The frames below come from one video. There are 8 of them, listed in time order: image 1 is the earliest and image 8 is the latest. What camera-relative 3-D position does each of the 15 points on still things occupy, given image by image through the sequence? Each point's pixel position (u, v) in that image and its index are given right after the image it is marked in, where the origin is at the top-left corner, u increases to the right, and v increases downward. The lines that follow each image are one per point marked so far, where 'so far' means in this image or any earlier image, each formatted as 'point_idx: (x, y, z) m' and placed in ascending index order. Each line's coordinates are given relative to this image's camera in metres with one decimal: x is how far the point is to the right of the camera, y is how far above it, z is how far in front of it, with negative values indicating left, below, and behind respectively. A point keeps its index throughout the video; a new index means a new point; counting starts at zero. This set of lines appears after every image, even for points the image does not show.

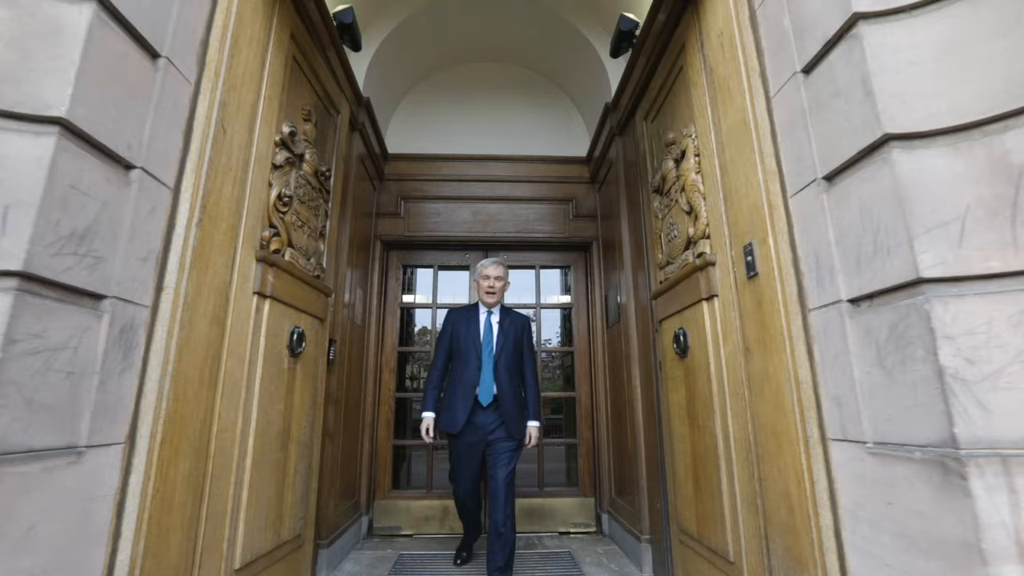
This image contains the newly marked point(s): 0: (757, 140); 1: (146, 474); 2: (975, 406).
0: (+0.8, +0.5, +1.5) m
1: (-0.9, -0.5, +1.2) m
2: (+0.9, -0.2, +0.9) m
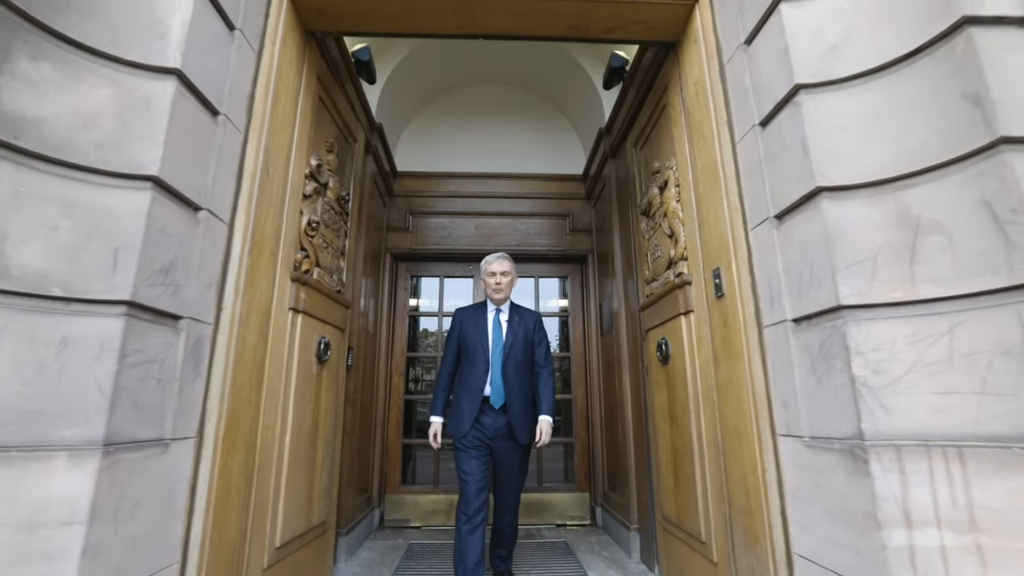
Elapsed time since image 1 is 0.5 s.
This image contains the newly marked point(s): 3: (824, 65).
0: (+0.8, +0.4, +1.8) m
1: (-0.9, -0.5, +1.4) m
2: (+0.9, -0.3, +1.1) m
3: (+0.9, +0.7, +1.4) m
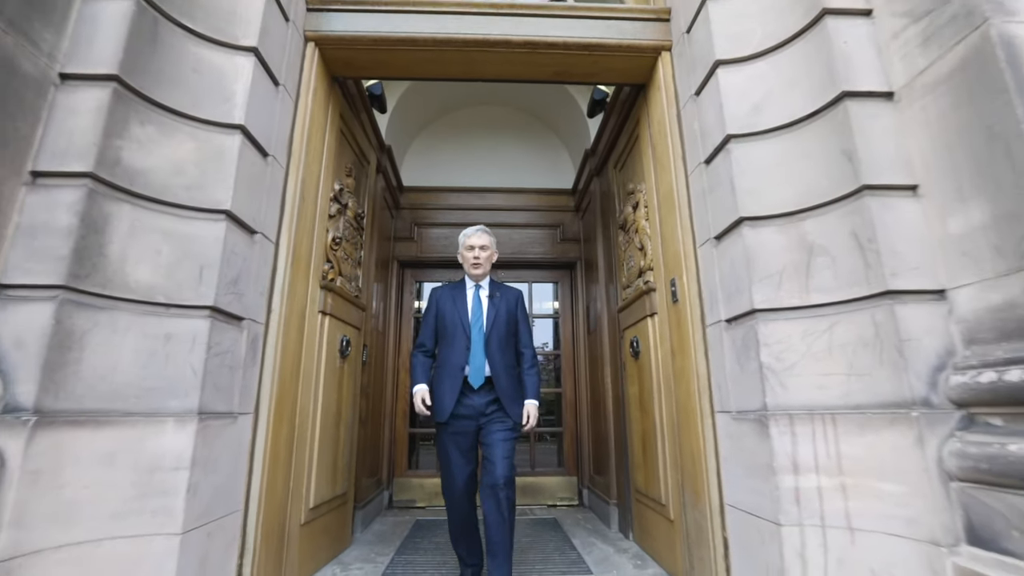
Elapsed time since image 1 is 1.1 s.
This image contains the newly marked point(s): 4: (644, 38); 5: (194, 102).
0: (+0.8, +0.4, +2.2) m
1: (-0.9, -0.6, +1.8) m
2: (+0.9, -0.3, +1.5) m
3: (+0.9, +0.6, +1.7) m
4: (+0.7, +1.2, +2.3) m
5: (-1.1, +0.7, +1.6) m
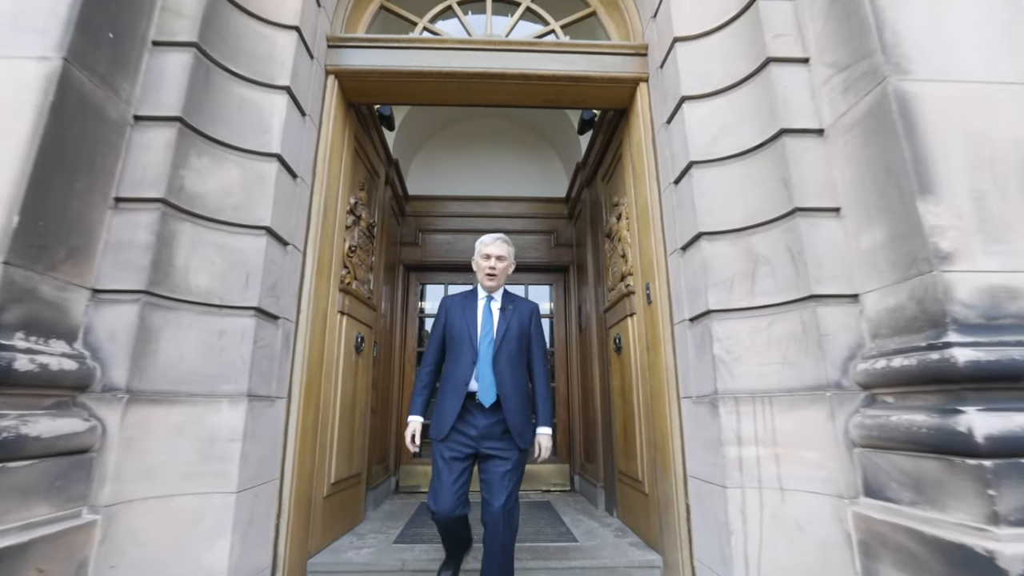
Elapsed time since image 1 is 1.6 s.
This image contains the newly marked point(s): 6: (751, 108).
0: (+0.7, +0.4, +2.5) m
1: (-1.0, -0.6, +2.1) m
2: (+0.8, -0.3, +1.8) m
3: (+0.9, +0.6, +2.1) m
4: (+0.6, +1.2, +2.6) m
5: (-1.1, +0.6, +2.0) m
6: (+1.0, +0.8, +2.0) m
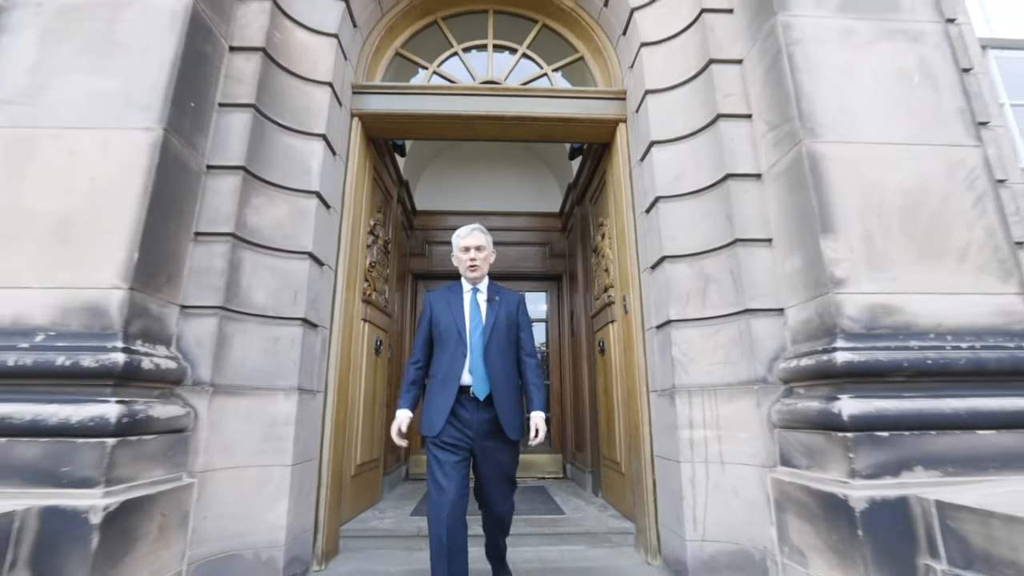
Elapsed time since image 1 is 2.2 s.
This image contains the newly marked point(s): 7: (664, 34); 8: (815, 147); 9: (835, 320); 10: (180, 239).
0: (+0.7, +0.3, +2.9) m
1: (-1.0, -0.6, +2.5) m
2: (+0.8, -0.4, +2.3) m
3: (+0.9, +0.5, +2.5) m
4: (+0.6, +1.1, +3.1) m
5: (-1.2, +0.6, +2.4) m
6: (+1.0, +0.7, +2.5) m
7: (+0.9, +1.5, +2.7) m
8: (+1.3, +0.6, +2.0) m
9: (+1.2, -0.1, +1.8) m
10: (-1.4, +0.2, +2.0) m
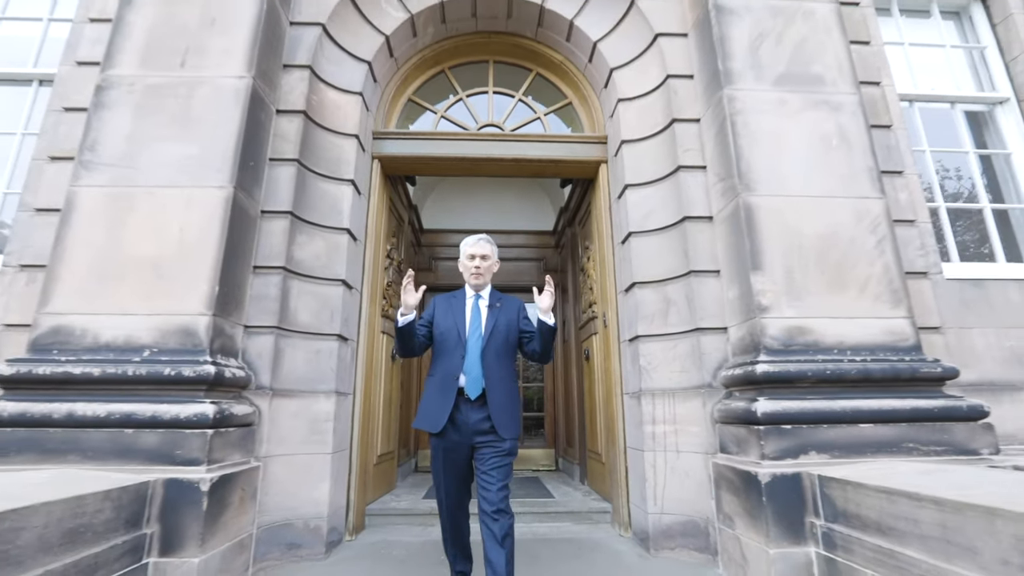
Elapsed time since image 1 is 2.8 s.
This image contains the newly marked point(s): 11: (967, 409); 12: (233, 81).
0: (+0.7, +0.2, +3.4) m
1: (-1.0, -0.8, +3.1) m
2: (+0.8, -0.5, +2.8) m
3: (+0.8, +0.4, +3.0) m
4: (+0.6, +1.0, +3.6) m
5: (-1.2, +0.4, +2.9) m
6: (+1.0, +0.6, +3.0) m
7: (+0.9, +1.4, +3.3) m
8: (+1.3, +0.5, +2.5) m
9: (+1.2, -0.2, +2.3) m
10: (-1.4, +0.1, +2.5) m
11: (+2.1, -0.6, +2.2) m
12: (-1.5, +1.2, +2.6) m
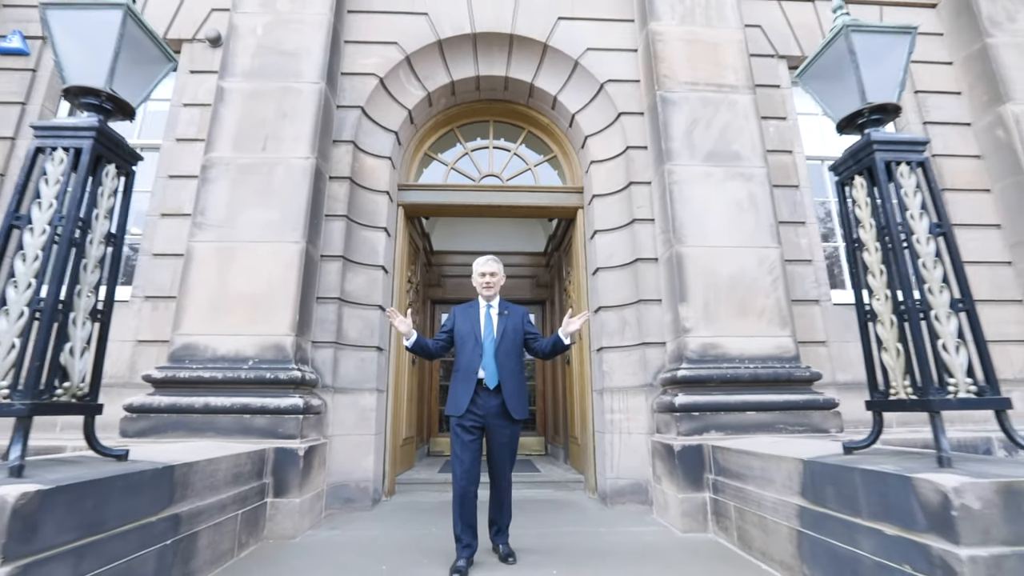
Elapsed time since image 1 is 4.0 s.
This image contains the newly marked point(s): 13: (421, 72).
0: (+0.7, 0.0, +4.4) m
1: (-1.0, -1.0, +4.0) m
2: (+0.8, -0.7, +3.7) m
3: (+0.8, +0.2, +4.0) m
4: (+0.6, +0.8, +4.5) m
5: (-1.2, +0.3, +3.9) m
6: (+1.0, +0.4, +3.9) m
7: (+0.8, +1.2, +4.2) m
8: (+1.2, +0.3, +3.5) m
9: (+1.2, -0.4, +3.3) m
10: (-1.5, -0.1, +3.5) m
11: (+2.1, -0.8, +3.1) m
12: (-1.6, +1.0, +3.5) m
13: (-0.8, +2.0, +4.4) m
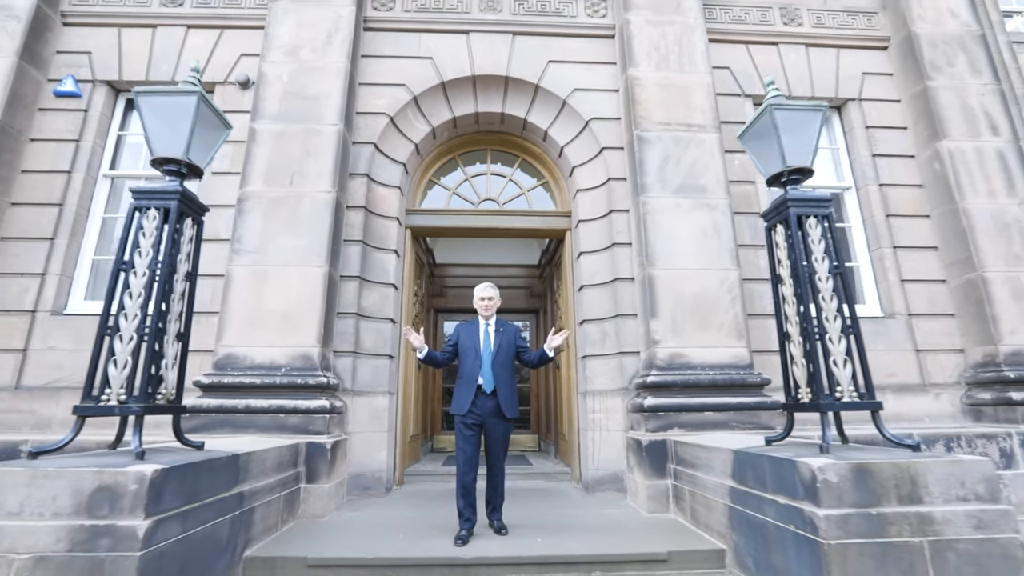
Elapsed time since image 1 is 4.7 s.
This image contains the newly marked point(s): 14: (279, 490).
0: (+0.6, -0.2, +4.9) m
1: (-1.1, -1.1, +4.5) m
2: (+0.7, -0.9, +4.3) m
3: (+0.8, +0.1, +4.5) m
4: (+0.5, +0.7, +5.1) m
5: (-1.3, +0.1, +4.4) m
6: (+0.9, +0.2, +4.5) m
7: (+0.8, +1.0, +4.7) m
8: (+1.2, +0.1, +4.0) m
9: (+1.1, -0.6, +3.8) m
10: (-1.5, -0.2, +4.0) m
11: (+2.0, -0.9, +3.7) m
12: (-1.6, +0.8, +4.1) m
13: (-0.9, +1.9, +4.9) m
14: (-1.5, -1.3, +3.0) m
